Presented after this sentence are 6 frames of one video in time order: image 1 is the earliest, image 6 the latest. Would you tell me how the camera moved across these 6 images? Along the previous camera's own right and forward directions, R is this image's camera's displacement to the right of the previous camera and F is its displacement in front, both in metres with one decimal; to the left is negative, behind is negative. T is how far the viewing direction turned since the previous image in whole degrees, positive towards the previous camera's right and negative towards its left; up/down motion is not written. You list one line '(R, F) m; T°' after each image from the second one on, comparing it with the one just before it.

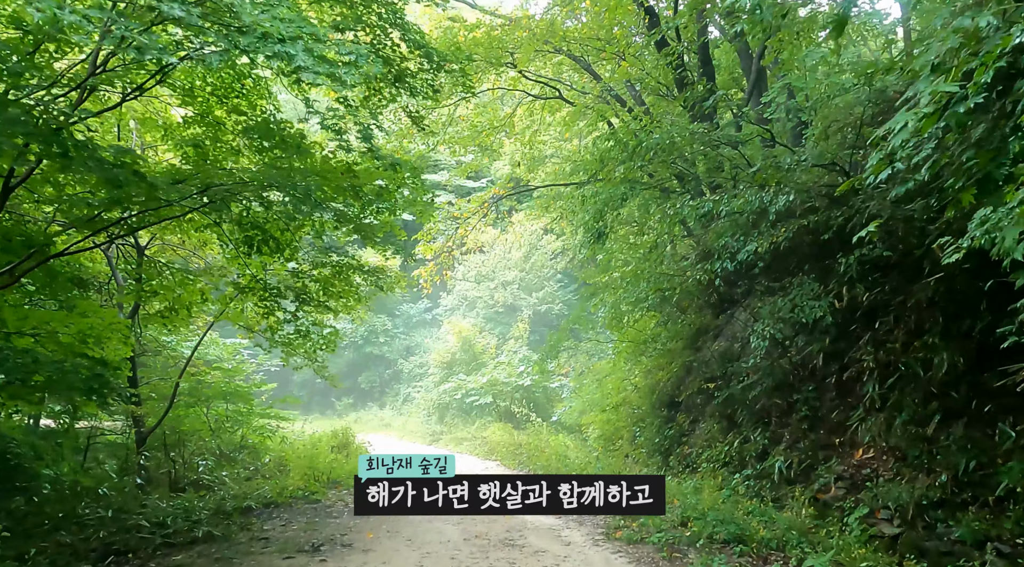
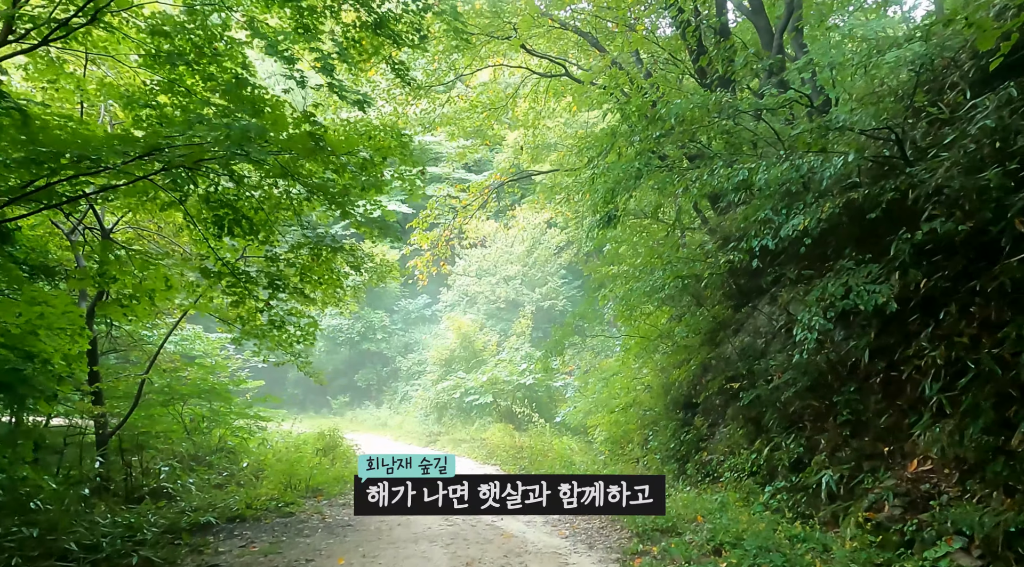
(0.0, +1.1) m; 0°
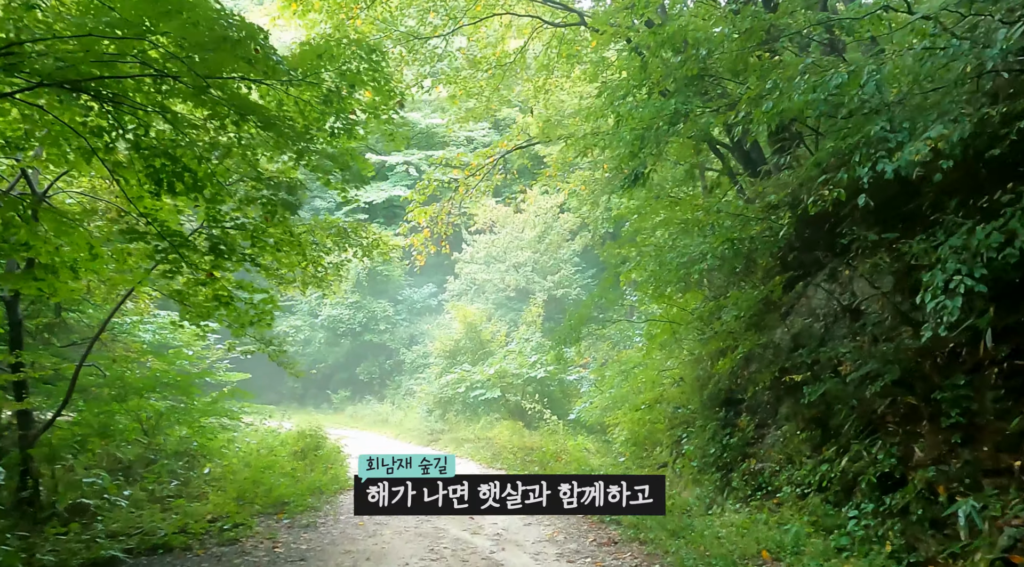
(+0.1, +1.8) m; -1°
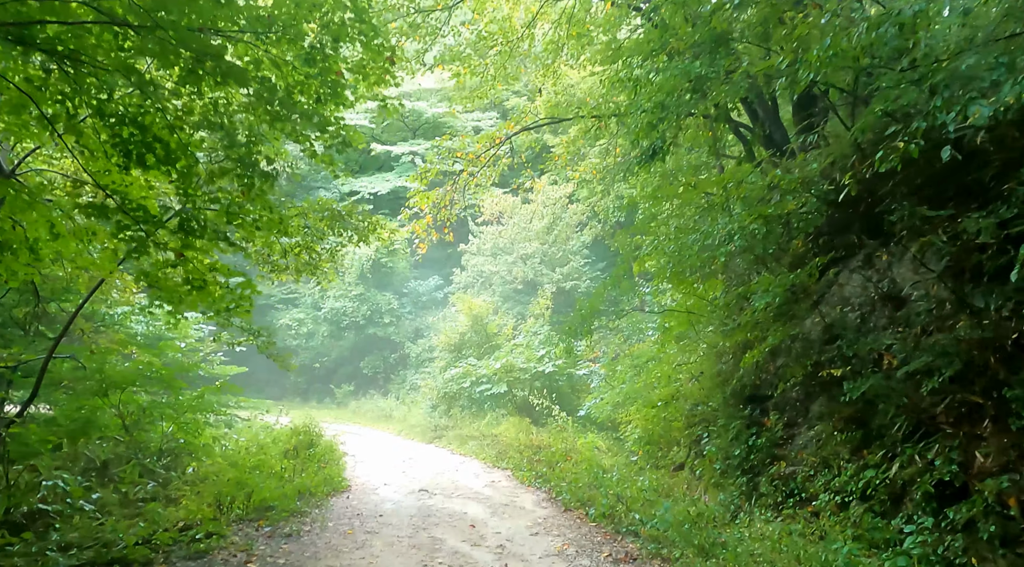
(0.0, +0.7) m; -1°
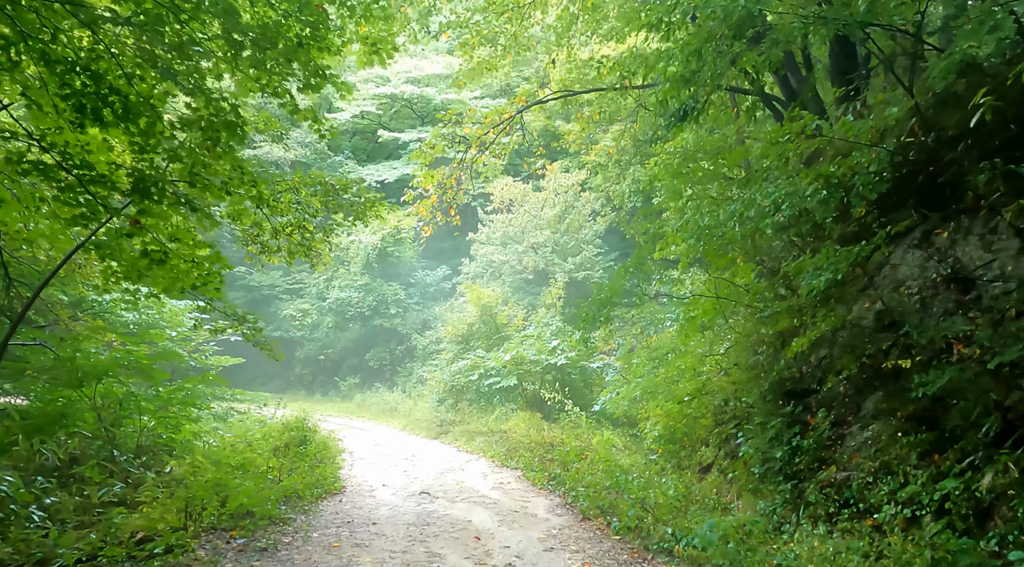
(0.0, +0.9) m; -1°
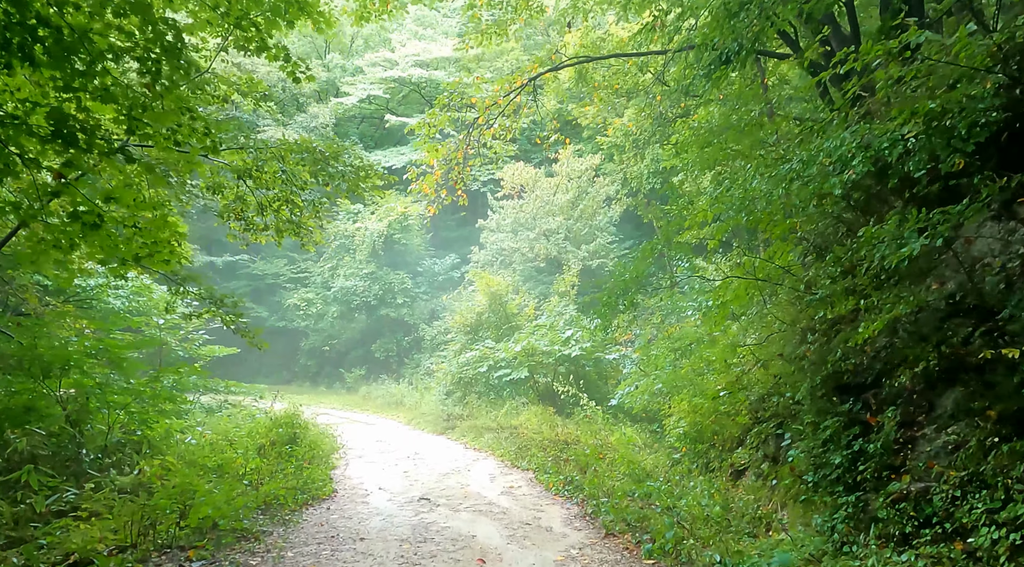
(0.0, +1.0) m; -1°
